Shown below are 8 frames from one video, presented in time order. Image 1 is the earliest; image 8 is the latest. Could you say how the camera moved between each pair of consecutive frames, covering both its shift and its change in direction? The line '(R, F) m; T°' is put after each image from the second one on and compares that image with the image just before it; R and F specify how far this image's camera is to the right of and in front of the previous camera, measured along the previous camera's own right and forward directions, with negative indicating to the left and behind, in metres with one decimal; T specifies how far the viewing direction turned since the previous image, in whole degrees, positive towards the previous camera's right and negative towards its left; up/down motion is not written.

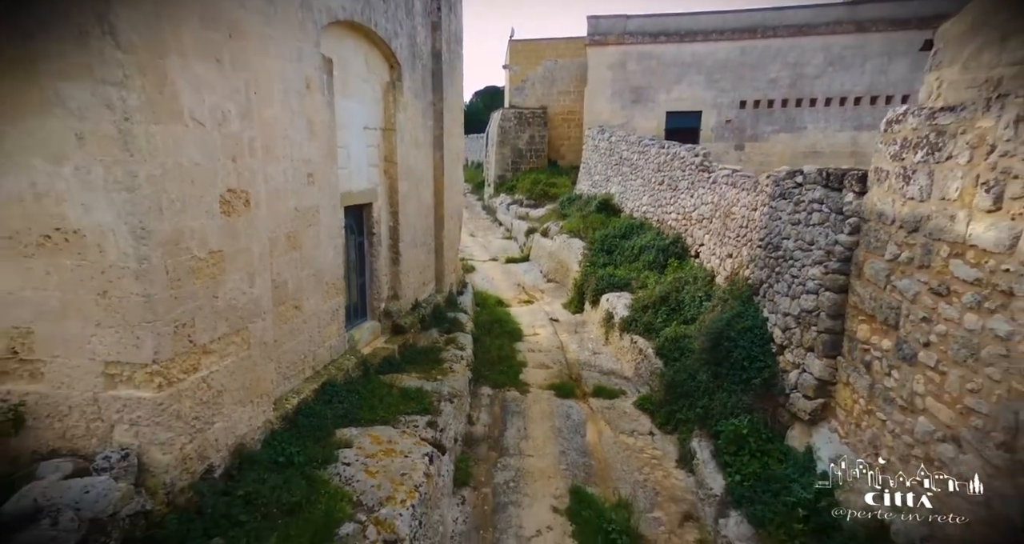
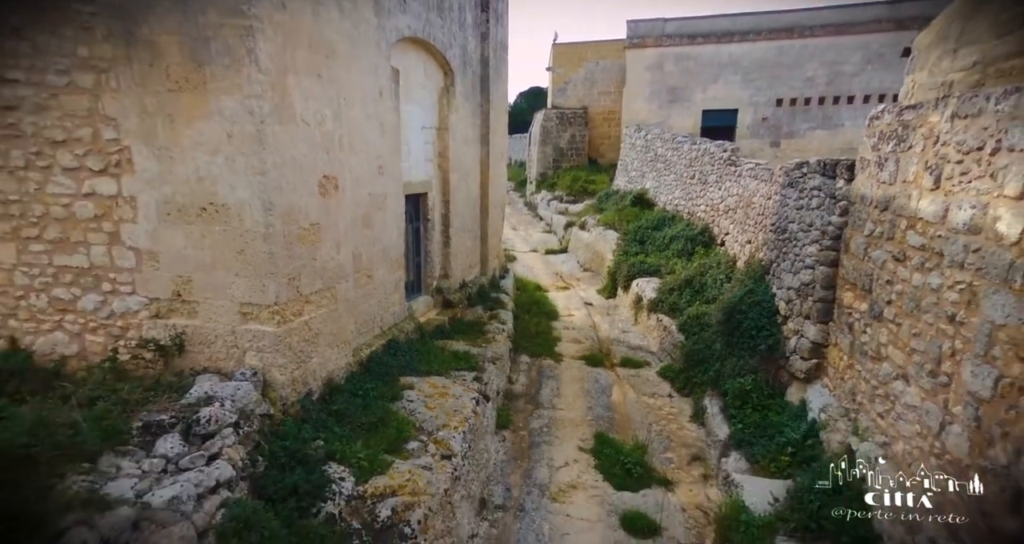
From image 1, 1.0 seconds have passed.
(+0.1, -1.0) m; -4°
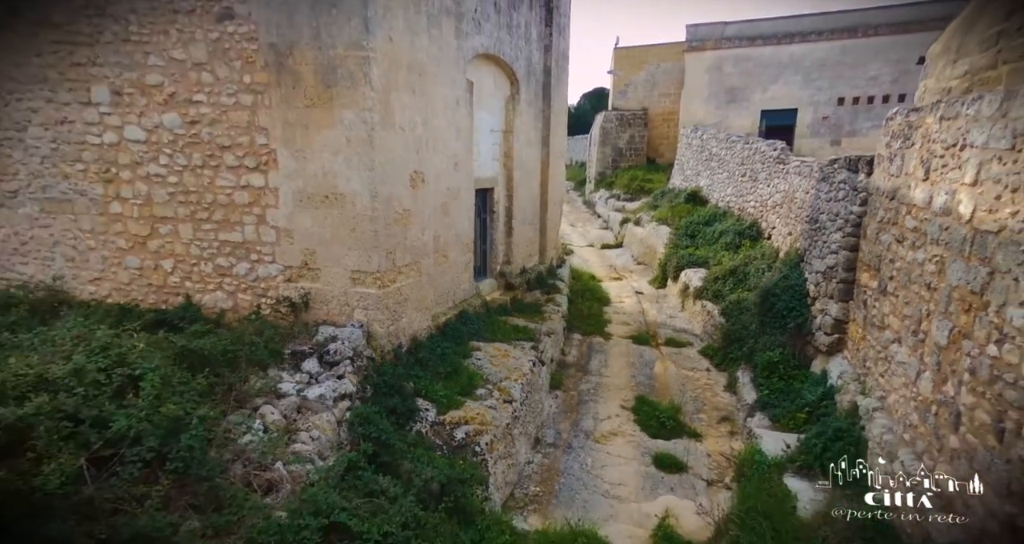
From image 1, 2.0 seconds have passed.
(+0.1, -1.1) m; -6°
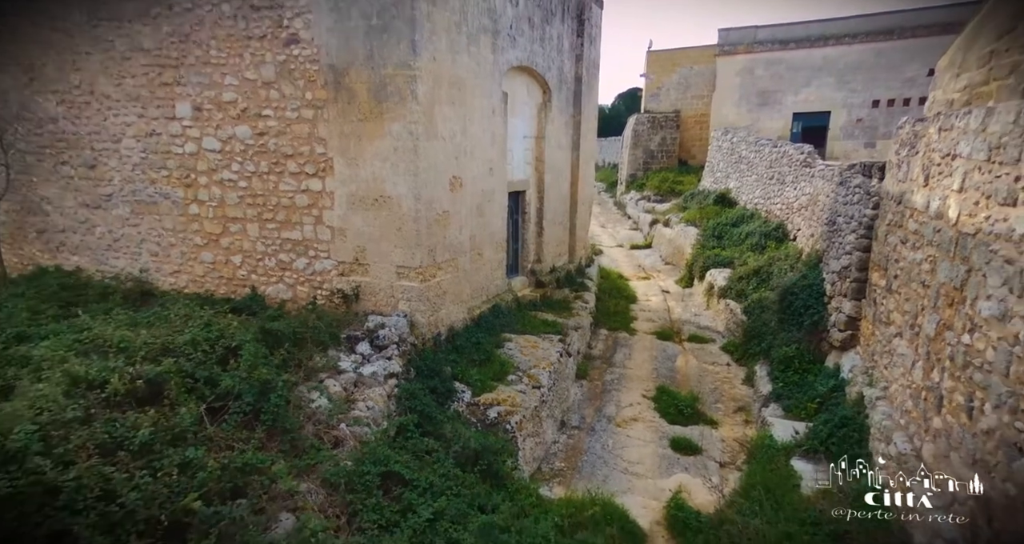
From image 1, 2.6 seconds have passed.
(0.0, -0.6) m; -3°
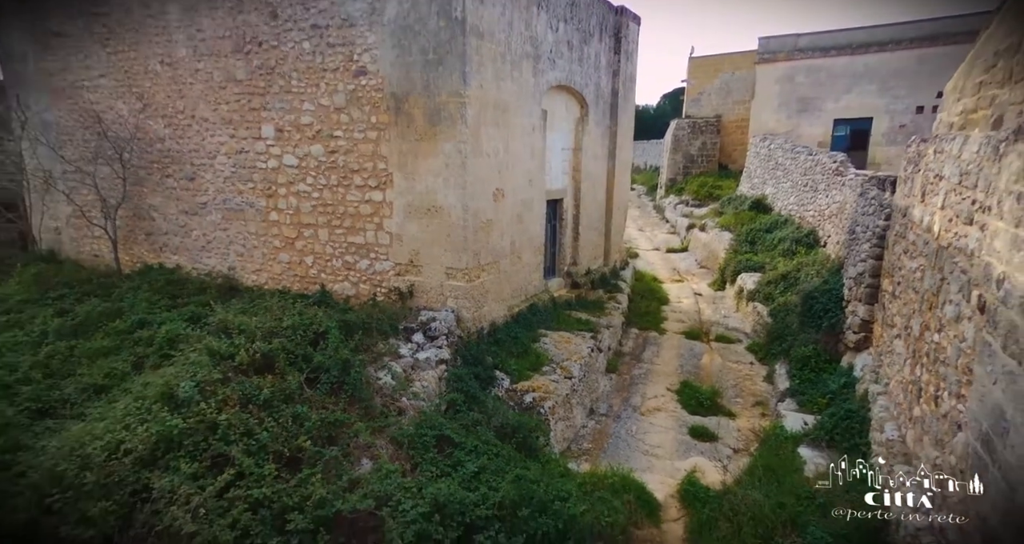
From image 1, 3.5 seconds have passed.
(+0.1, -0.8) m; -4°
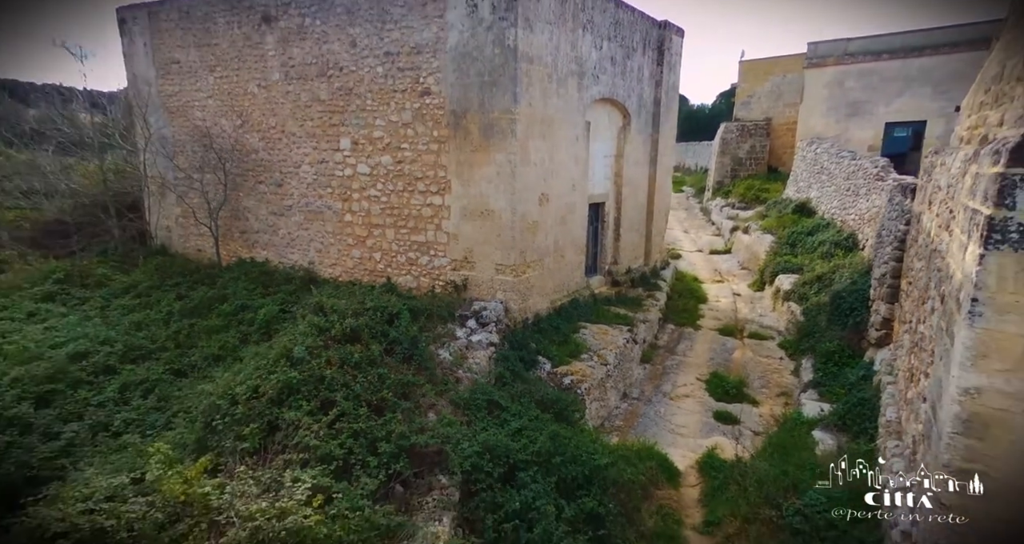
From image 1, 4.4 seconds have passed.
(+0.1, -0.9) m; -5°
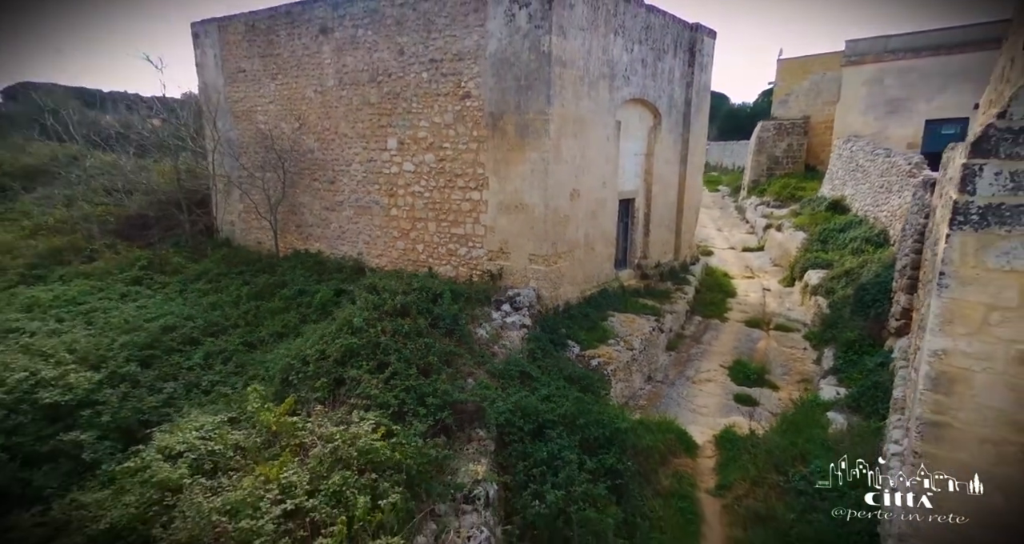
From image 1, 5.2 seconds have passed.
(0.0, -0.6) m; -3°
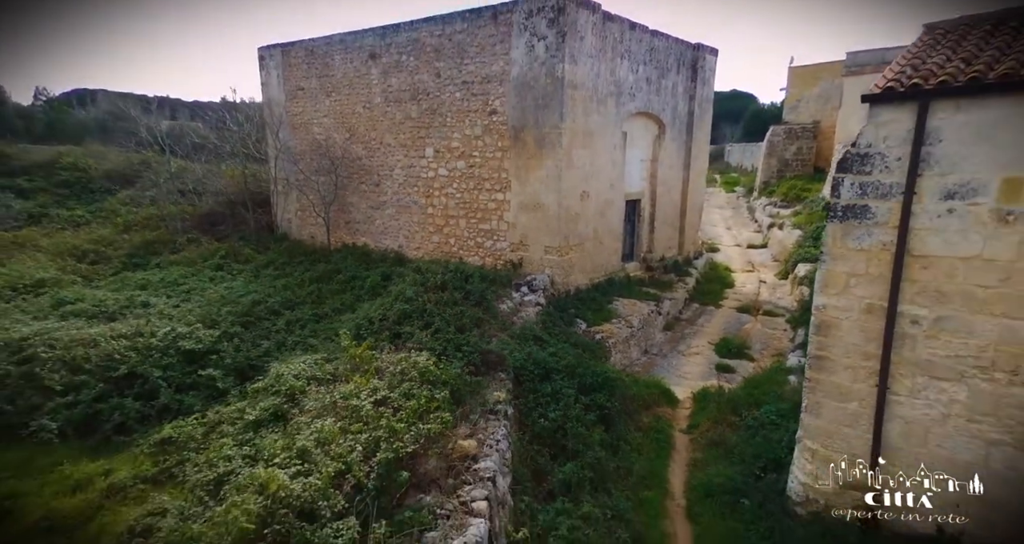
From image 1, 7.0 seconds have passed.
(+0.1, -1.6) m; -2°
